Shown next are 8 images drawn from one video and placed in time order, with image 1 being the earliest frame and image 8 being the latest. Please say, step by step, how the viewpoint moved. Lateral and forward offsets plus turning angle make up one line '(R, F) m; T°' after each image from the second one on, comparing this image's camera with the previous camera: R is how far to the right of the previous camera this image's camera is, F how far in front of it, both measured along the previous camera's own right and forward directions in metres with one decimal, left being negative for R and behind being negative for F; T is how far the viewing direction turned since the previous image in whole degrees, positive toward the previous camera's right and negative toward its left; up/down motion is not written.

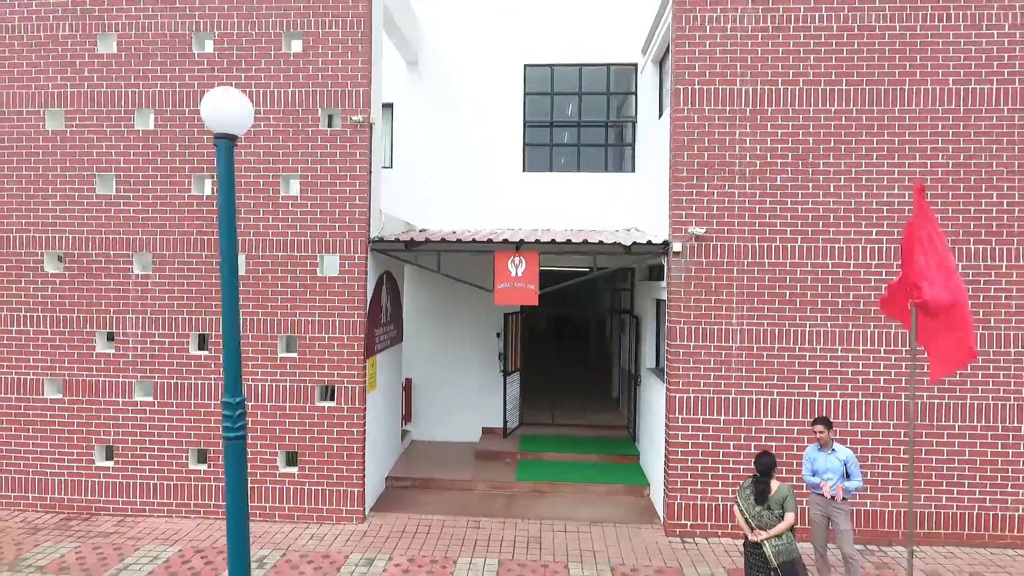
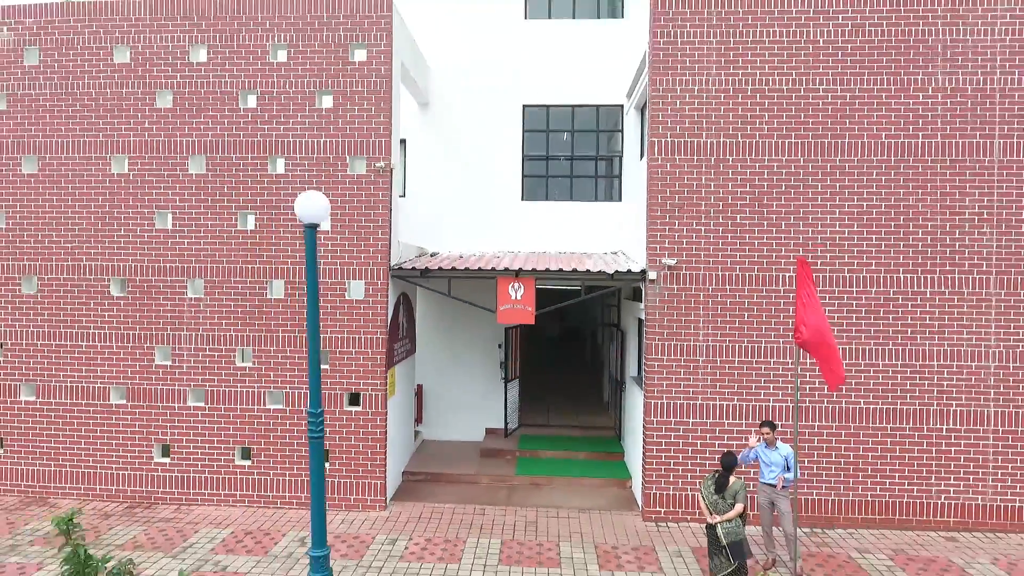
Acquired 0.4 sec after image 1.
(0.0, -0.9) m; 0°
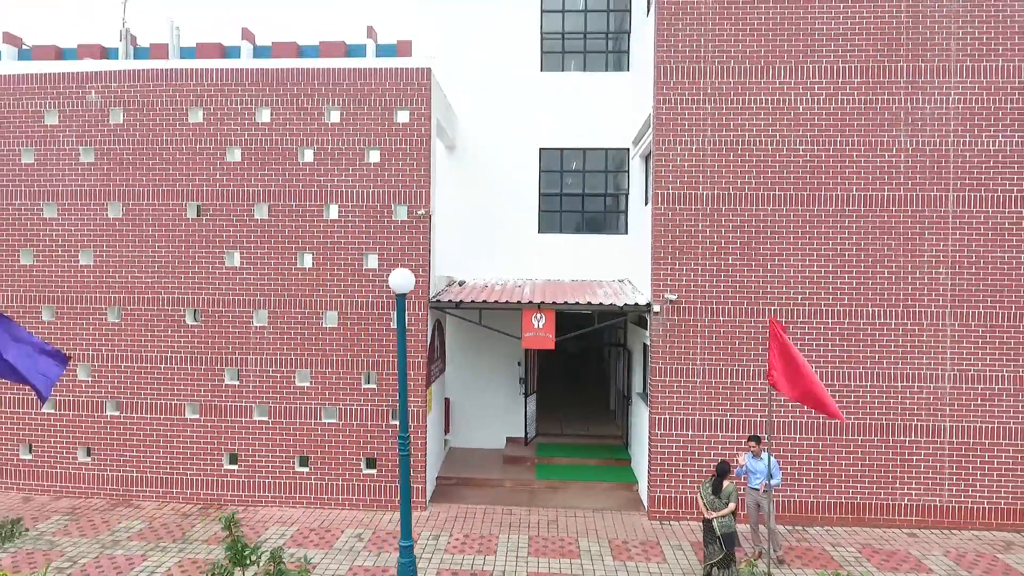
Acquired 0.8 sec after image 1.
(-0.4, -1.0) m; 0°
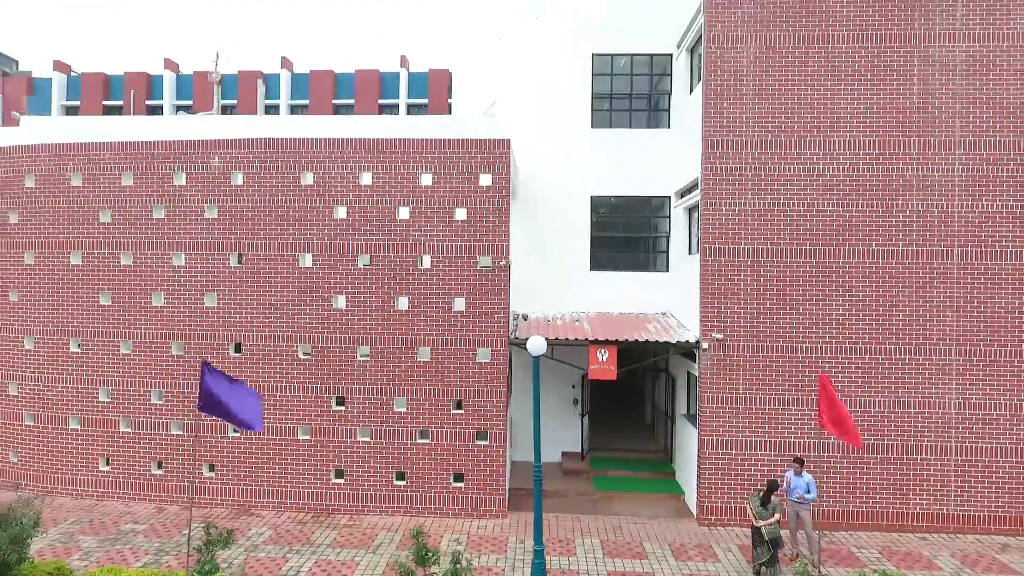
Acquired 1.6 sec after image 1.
(-1.2, -1.2) m; 0°
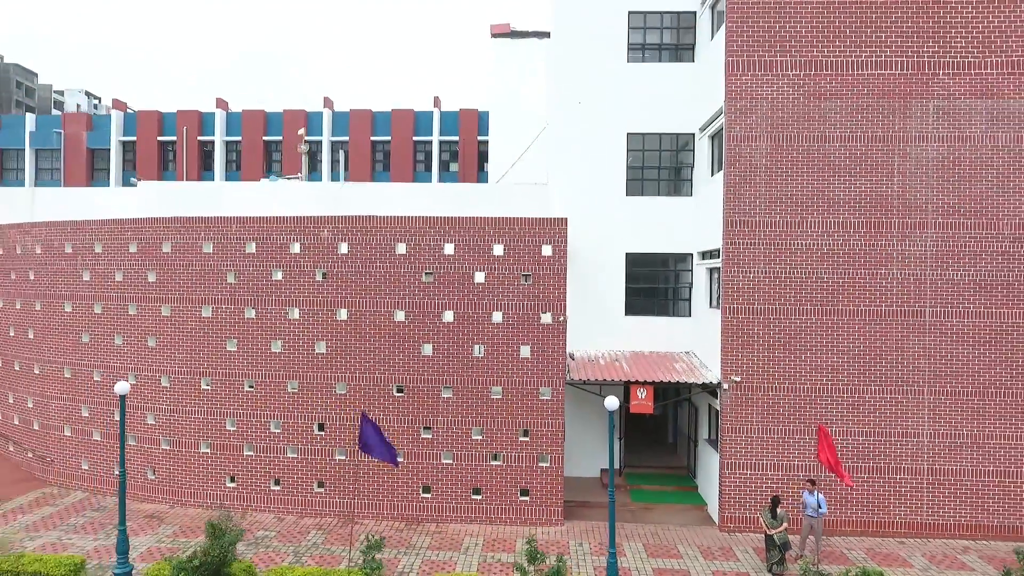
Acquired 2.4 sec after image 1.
(-1.2, -2.0) m; 0°
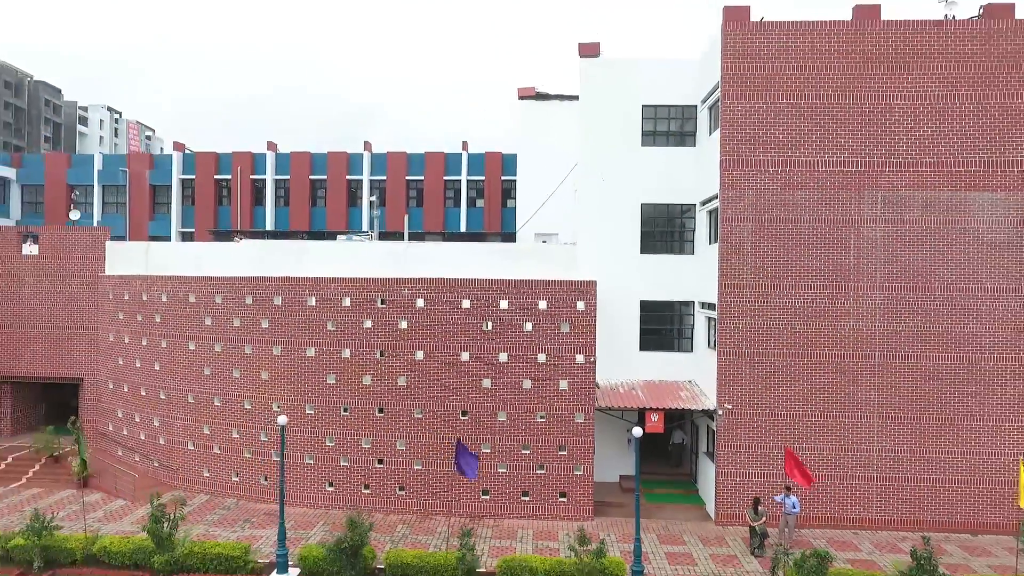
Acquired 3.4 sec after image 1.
(-1.2, -3.0) m; 0°
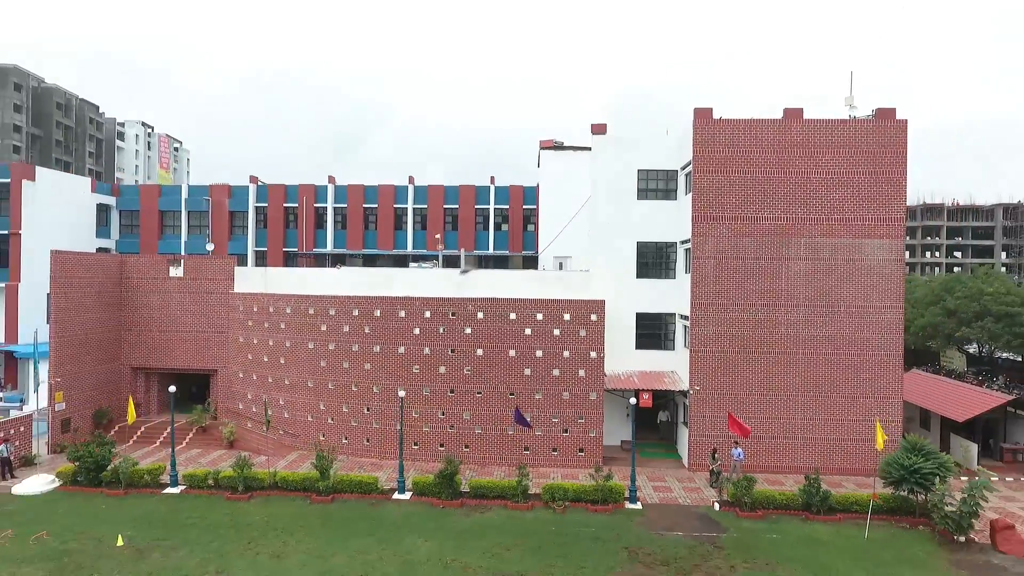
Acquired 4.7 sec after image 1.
(-1.3, -5.8) m; 0°
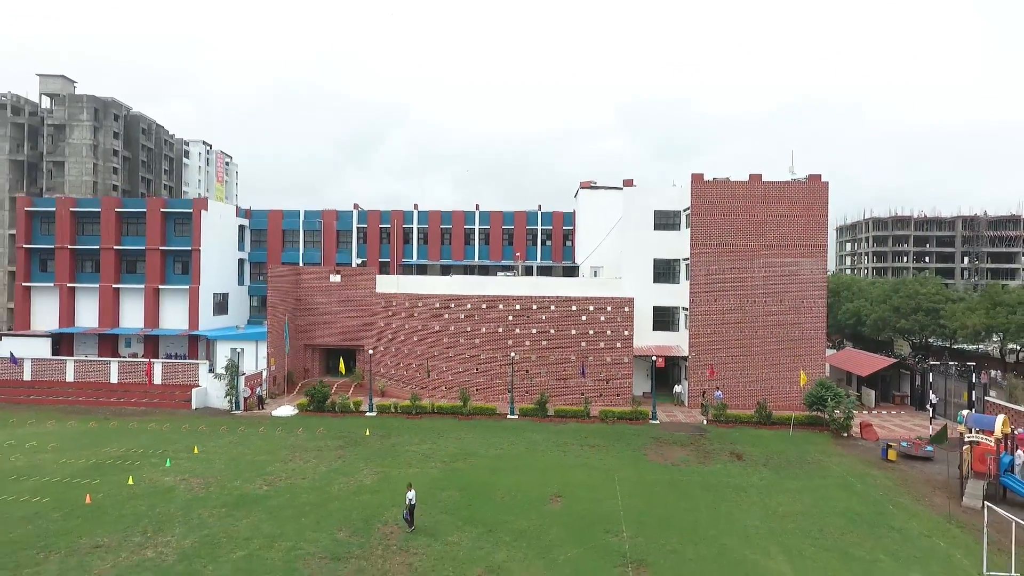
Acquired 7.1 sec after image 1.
(-3.7, -10.6) m; 0°
